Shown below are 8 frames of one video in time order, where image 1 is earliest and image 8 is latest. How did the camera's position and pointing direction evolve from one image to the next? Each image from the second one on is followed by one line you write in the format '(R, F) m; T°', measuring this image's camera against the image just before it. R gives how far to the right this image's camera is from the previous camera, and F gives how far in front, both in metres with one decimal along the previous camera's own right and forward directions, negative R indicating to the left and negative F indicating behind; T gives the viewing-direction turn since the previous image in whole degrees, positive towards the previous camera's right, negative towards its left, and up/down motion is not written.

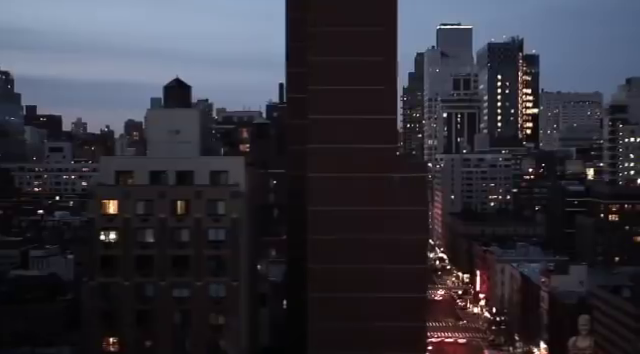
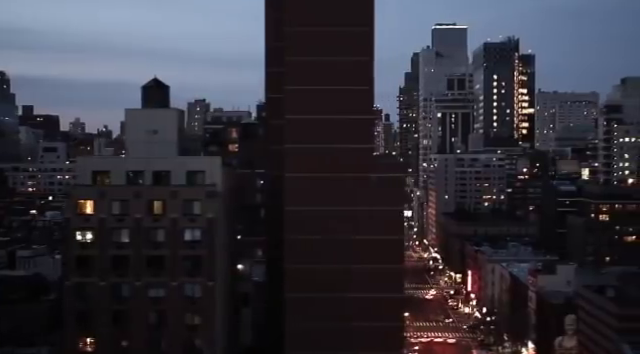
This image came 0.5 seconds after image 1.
(+0.5, 0.0) m; 0°
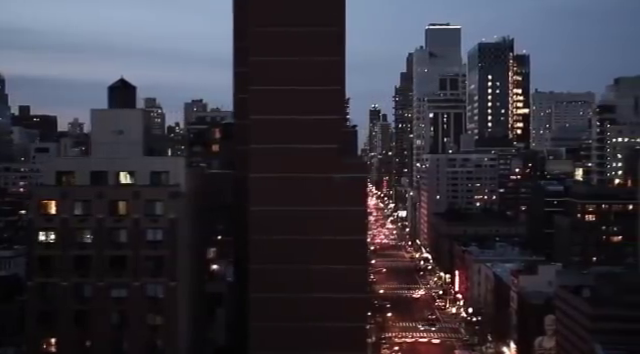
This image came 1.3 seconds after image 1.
(+0.8, 0.0) m; 0°
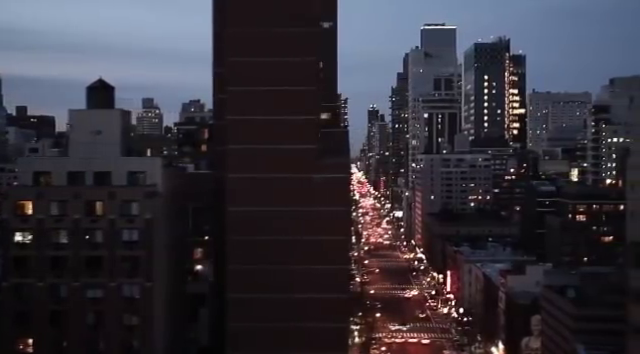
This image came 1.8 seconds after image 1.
(+0.5, 0.0) m; 0°
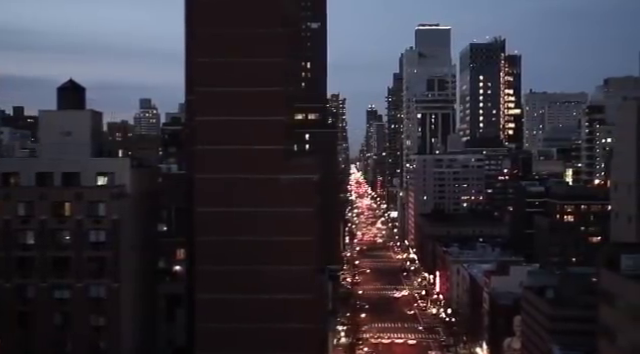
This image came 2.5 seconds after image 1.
(+0.7, 0.0) m; 0°
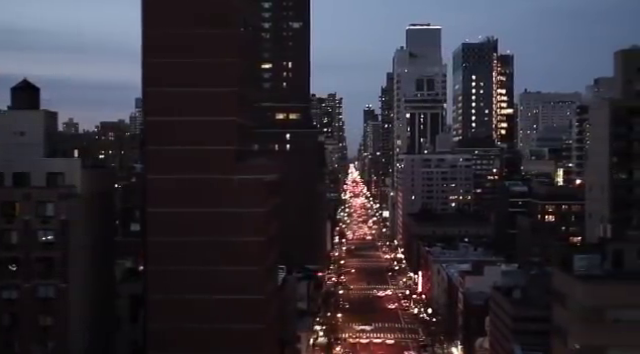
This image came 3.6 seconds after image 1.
(+1.1, 0.0) m; 0°
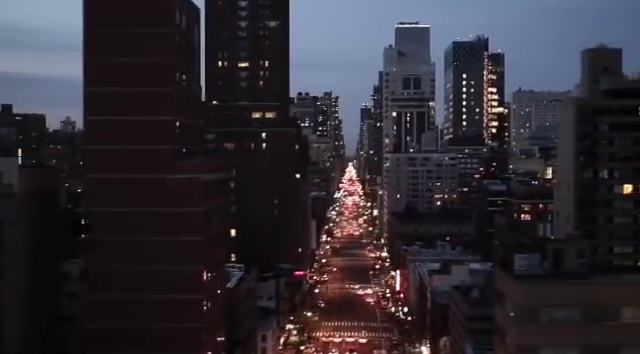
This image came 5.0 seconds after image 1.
(+1.4, 0.0) m; 0°
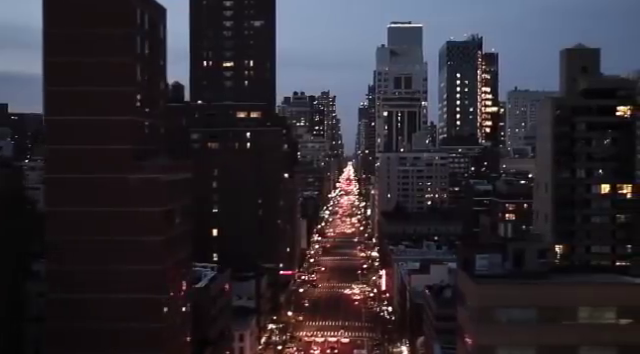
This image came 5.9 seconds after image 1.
(+0.9, 0.0) m; 0°
